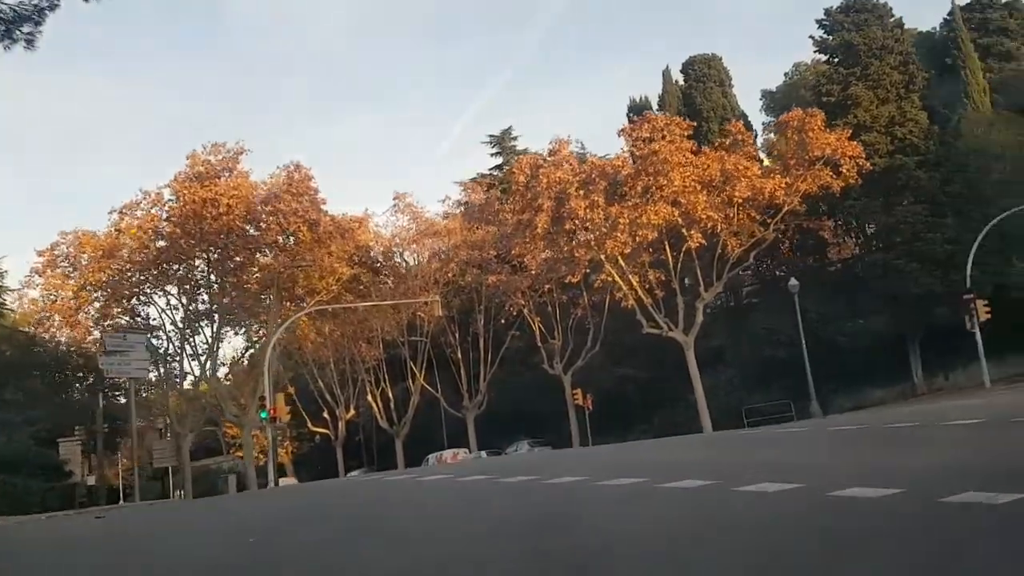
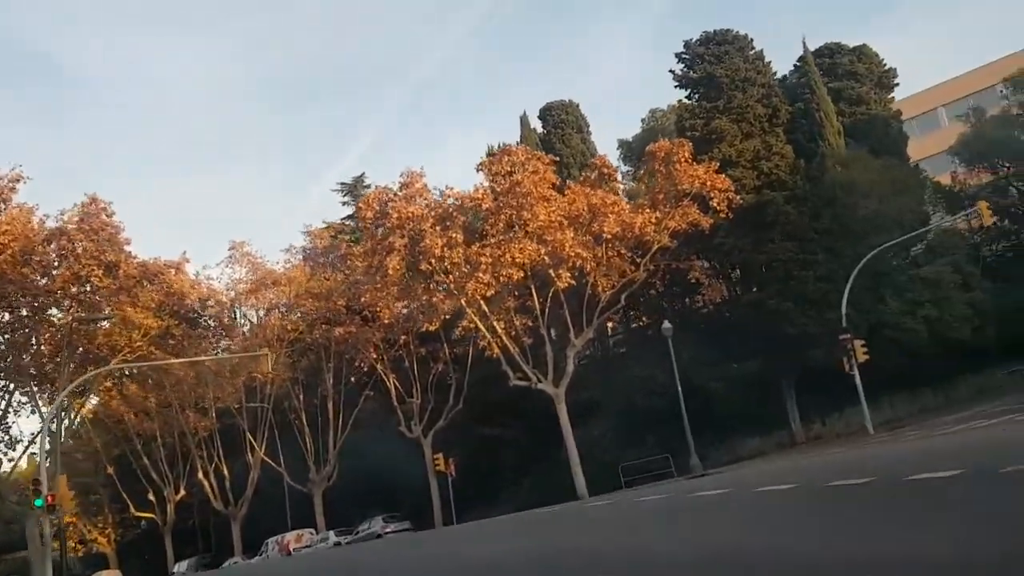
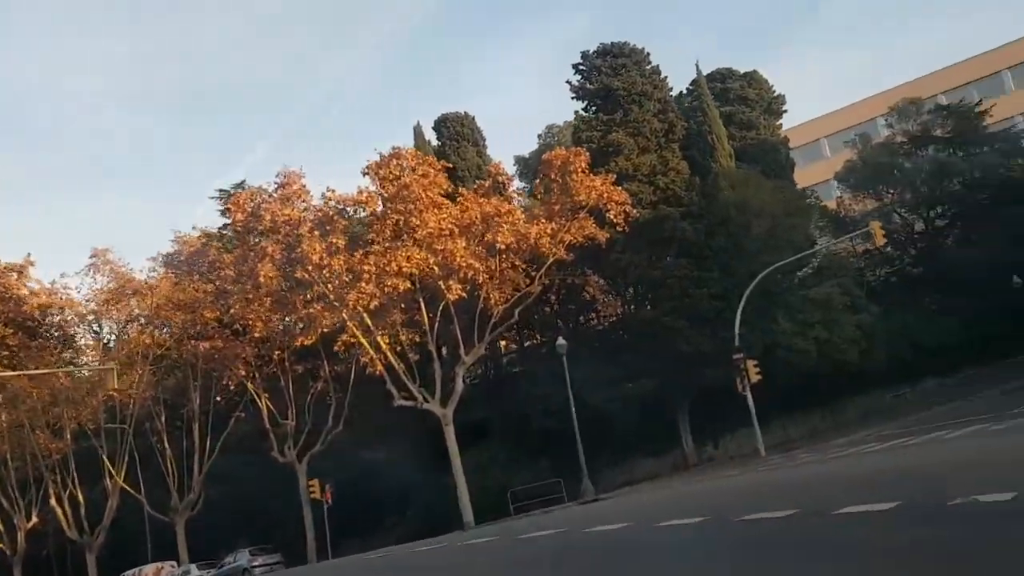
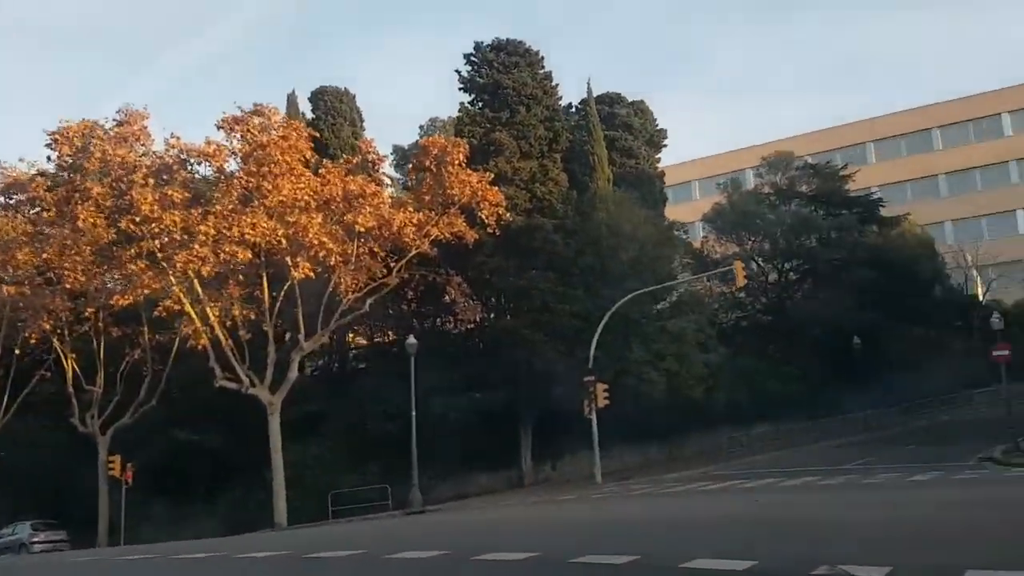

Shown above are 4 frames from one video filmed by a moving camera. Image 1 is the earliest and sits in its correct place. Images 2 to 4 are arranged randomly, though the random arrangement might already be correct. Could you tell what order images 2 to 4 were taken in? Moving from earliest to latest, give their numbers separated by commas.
2, 3, 4
